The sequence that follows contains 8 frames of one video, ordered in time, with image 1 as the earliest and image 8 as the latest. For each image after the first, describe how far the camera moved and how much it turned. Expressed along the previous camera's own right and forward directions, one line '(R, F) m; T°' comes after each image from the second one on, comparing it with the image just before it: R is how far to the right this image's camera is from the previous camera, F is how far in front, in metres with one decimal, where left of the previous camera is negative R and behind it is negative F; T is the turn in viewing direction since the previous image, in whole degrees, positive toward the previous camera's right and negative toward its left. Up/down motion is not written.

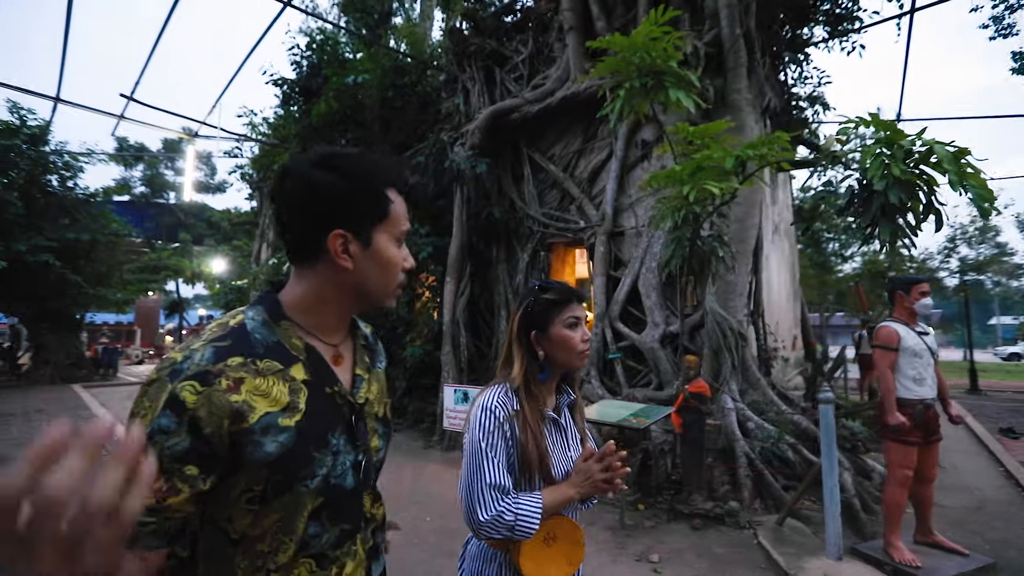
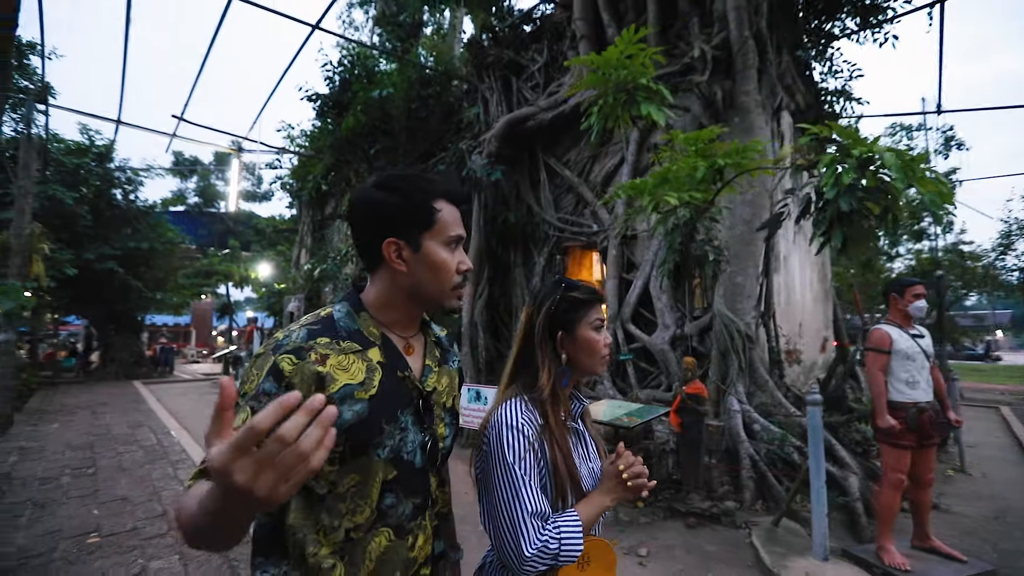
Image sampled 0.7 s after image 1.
(+0.4, -0.2) m; -5°
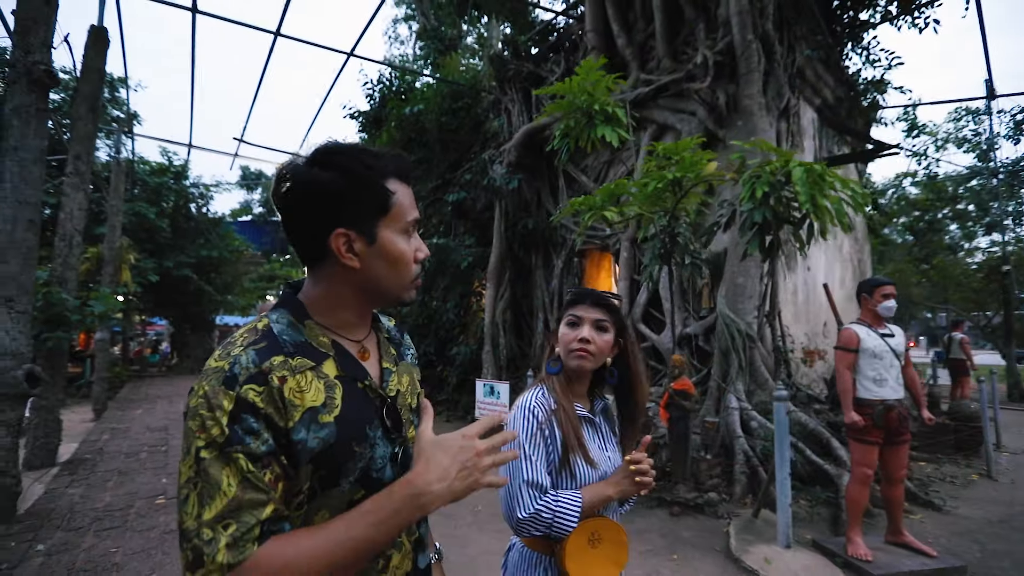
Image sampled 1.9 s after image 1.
(+0.6, -0.4) m; -7°
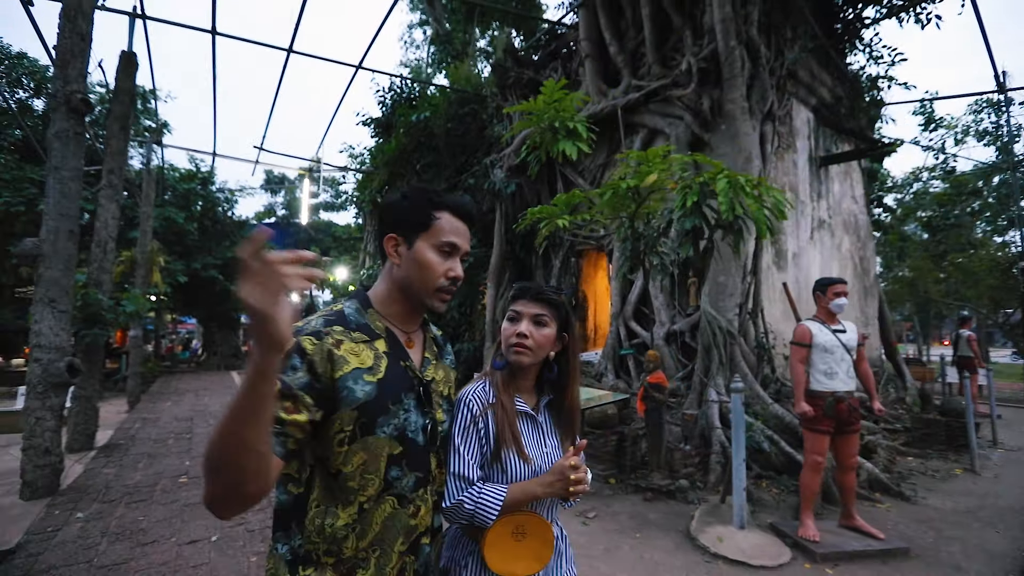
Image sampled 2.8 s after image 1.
(+0.4, -0.3) m; -3°
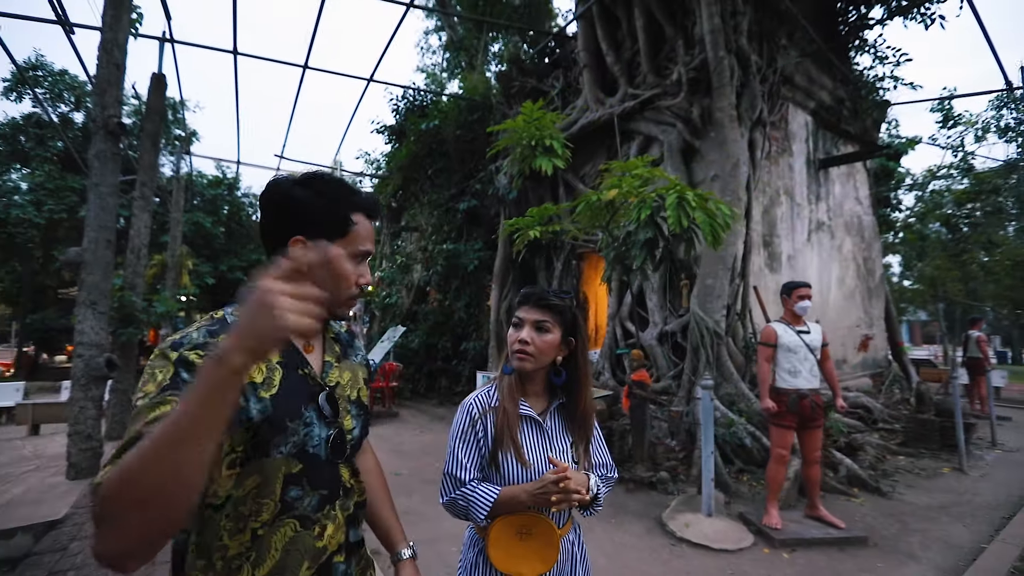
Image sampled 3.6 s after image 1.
(+0.3, -0.3) m; -3°
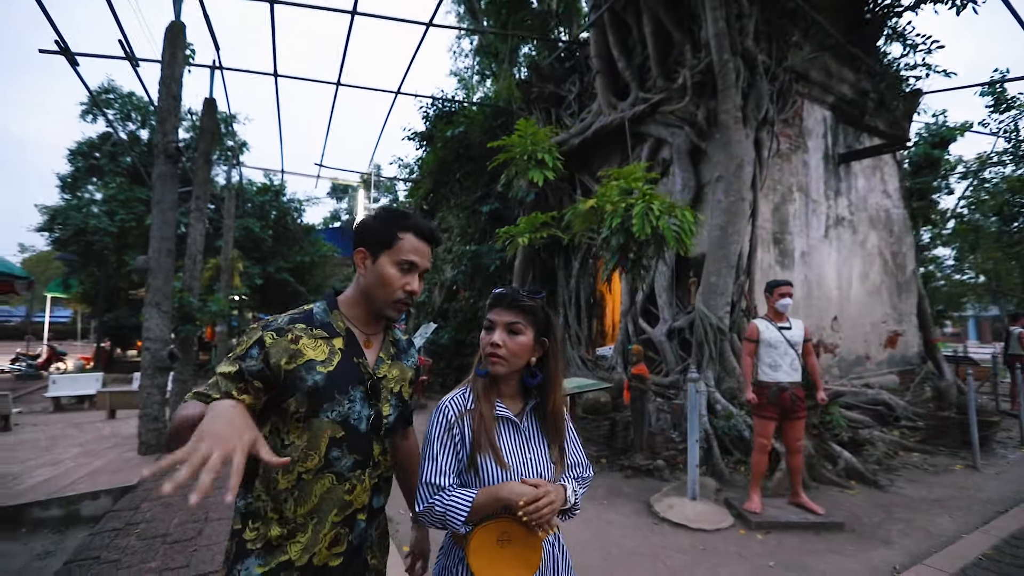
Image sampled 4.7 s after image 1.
(+0.4, -0.4) m; -5°
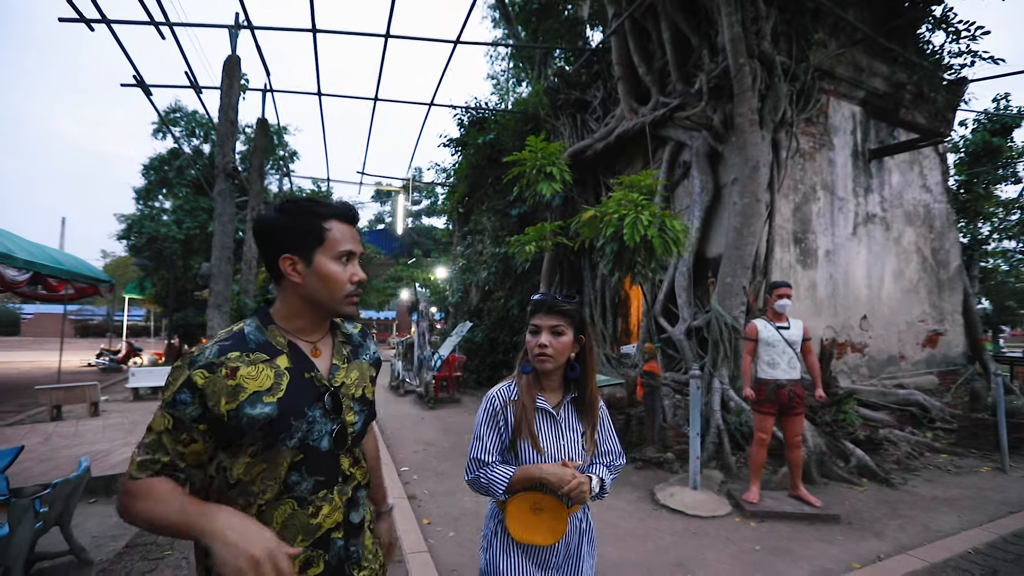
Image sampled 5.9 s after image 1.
(+0.4, -0.3) m; -5°
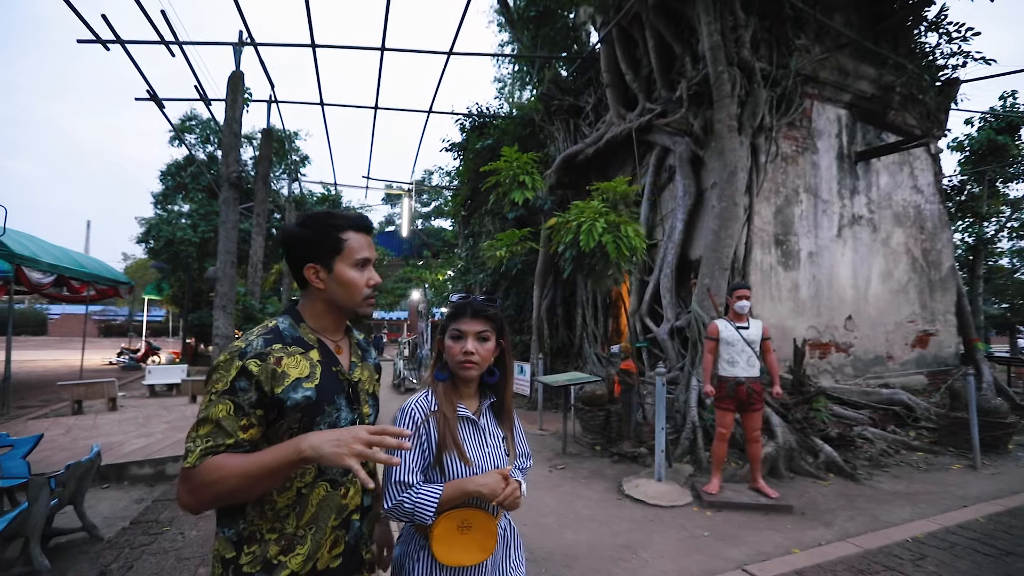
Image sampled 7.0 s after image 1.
(+0.4, -0.3) m; -2°
